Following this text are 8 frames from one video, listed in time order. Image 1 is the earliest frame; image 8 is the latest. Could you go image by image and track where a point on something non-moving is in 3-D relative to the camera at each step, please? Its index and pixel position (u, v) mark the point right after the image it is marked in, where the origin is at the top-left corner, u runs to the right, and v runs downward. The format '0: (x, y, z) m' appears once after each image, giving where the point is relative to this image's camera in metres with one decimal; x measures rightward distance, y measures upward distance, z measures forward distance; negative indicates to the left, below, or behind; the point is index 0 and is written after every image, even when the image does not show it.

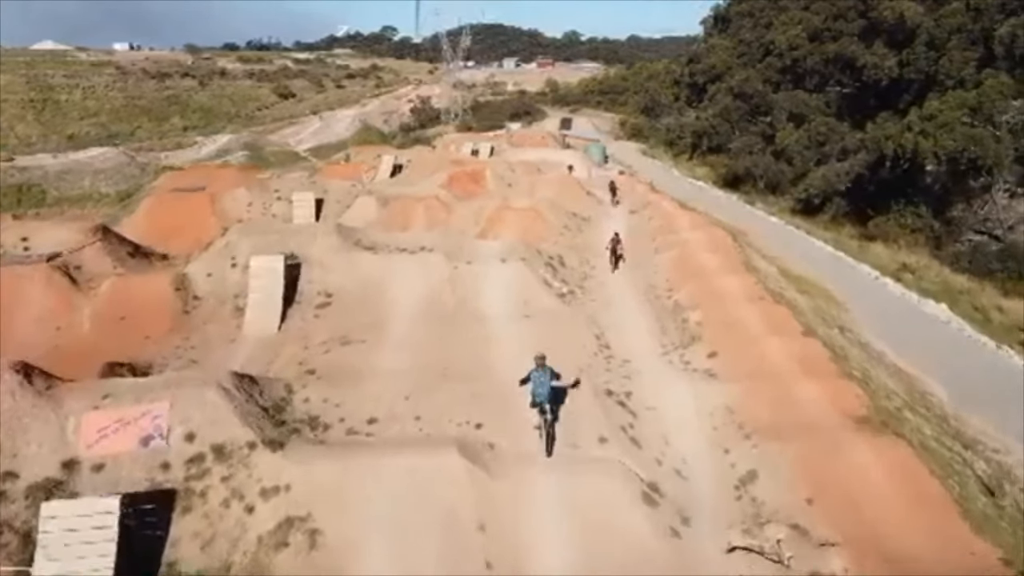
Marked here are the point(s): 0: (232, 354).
0: (-6.4, -1.5, +18.4) m
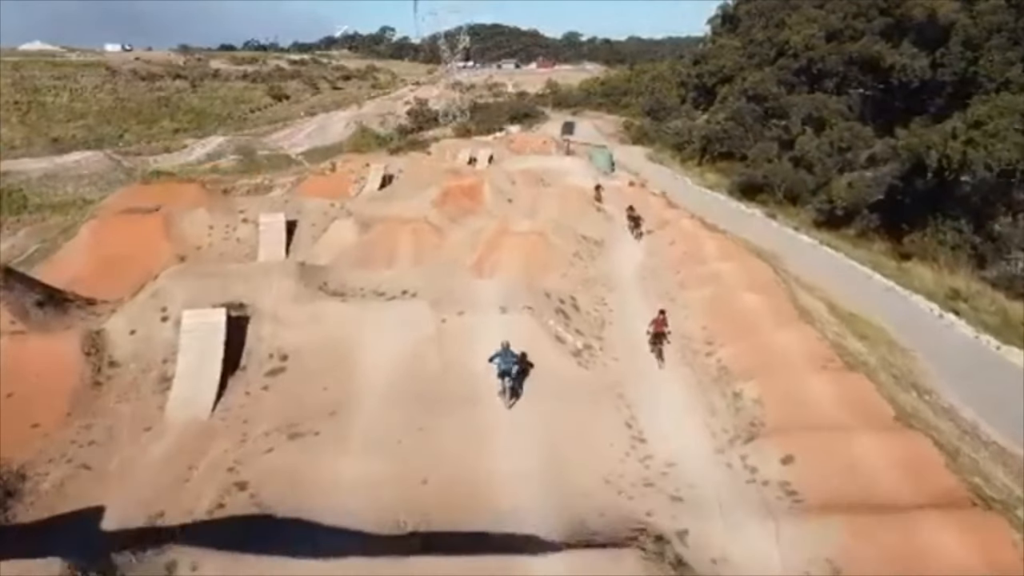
0: (-6.3, -2.8, +13.9) m
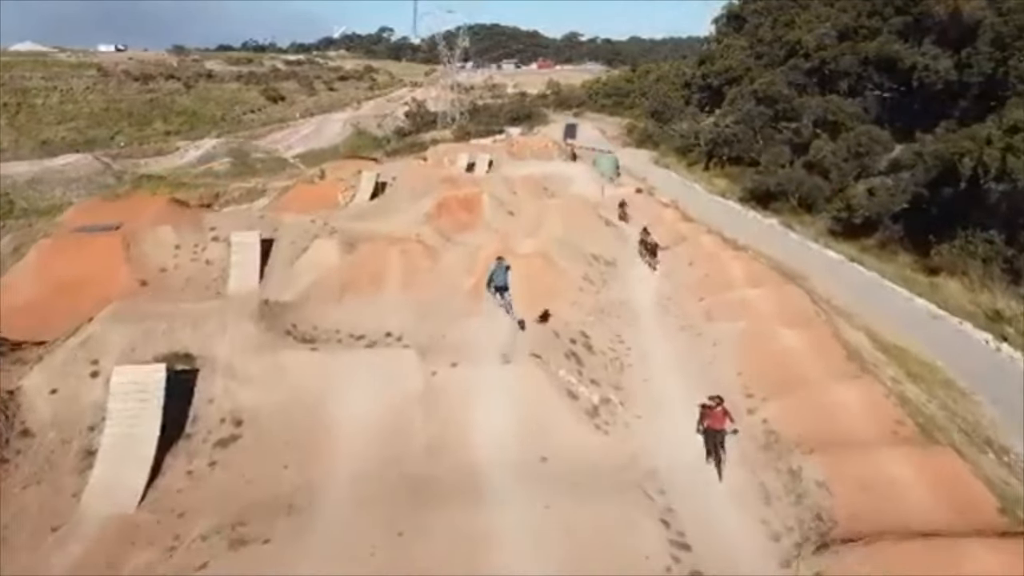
0: (-6.3, -3.6, +10.9) m
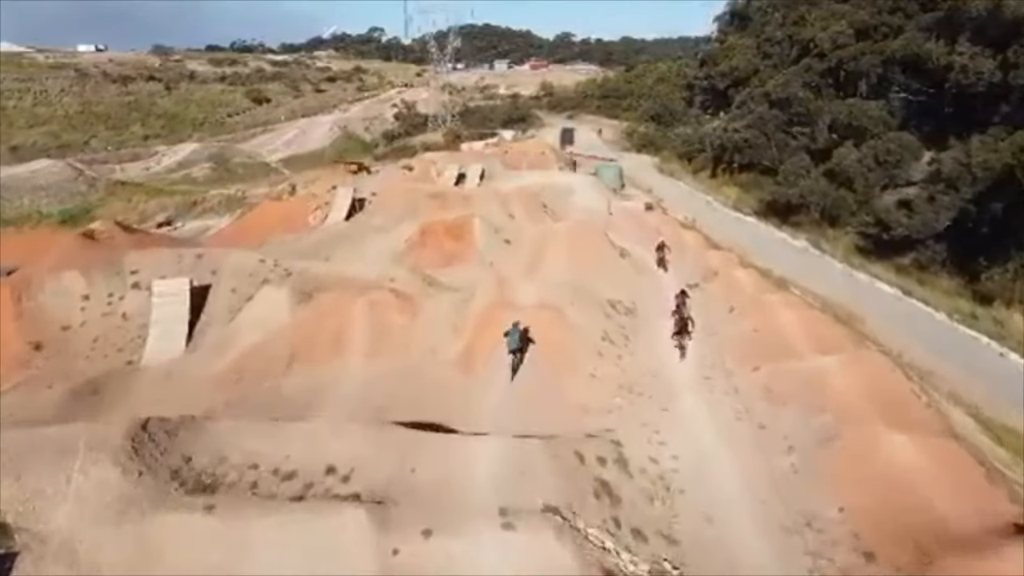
0: (-6.1, -5.1, +5.5) m
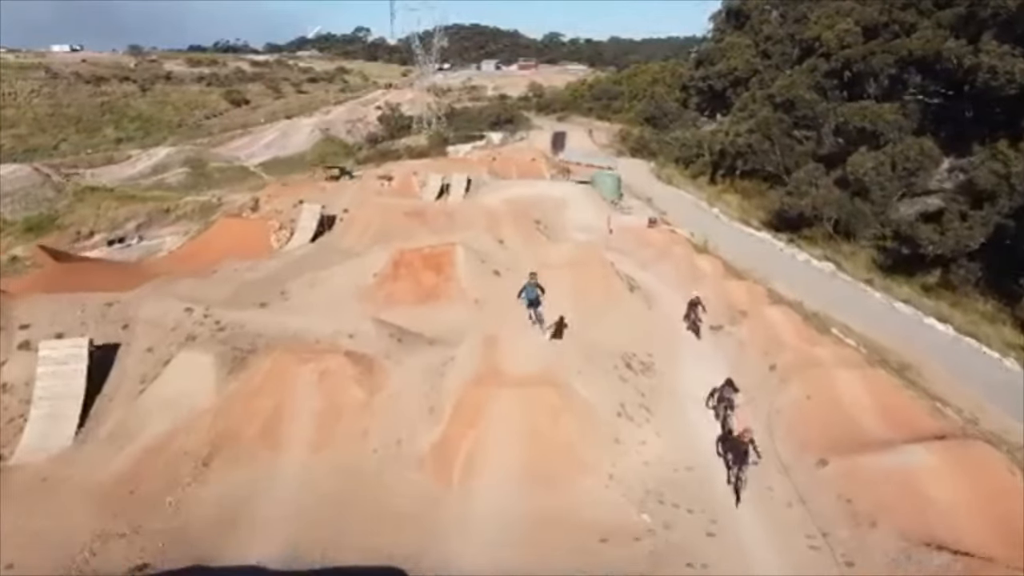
0: (-6.1, -6.3, +1.1) m
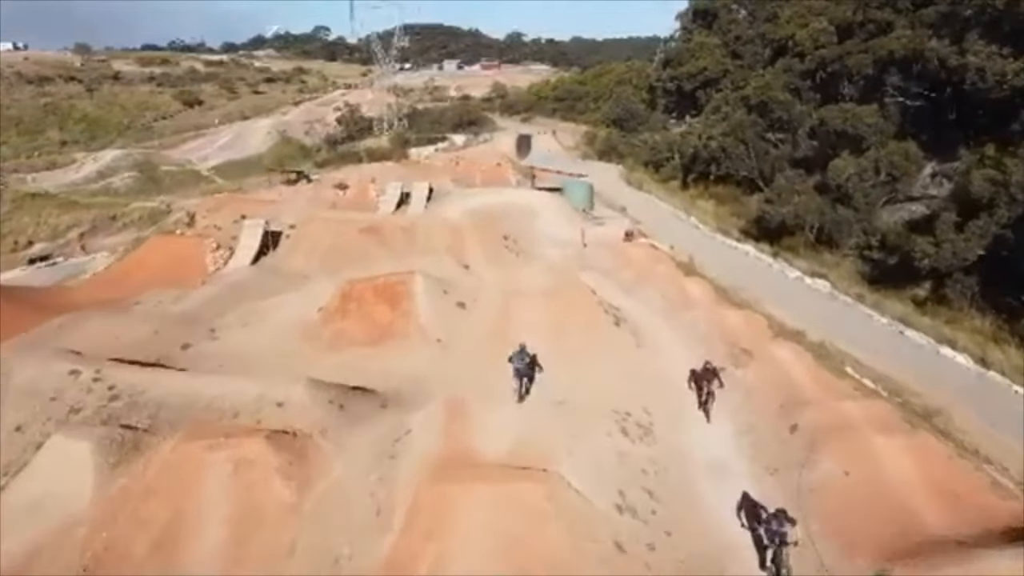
0: (-5.9, -7.3, -2.4) m
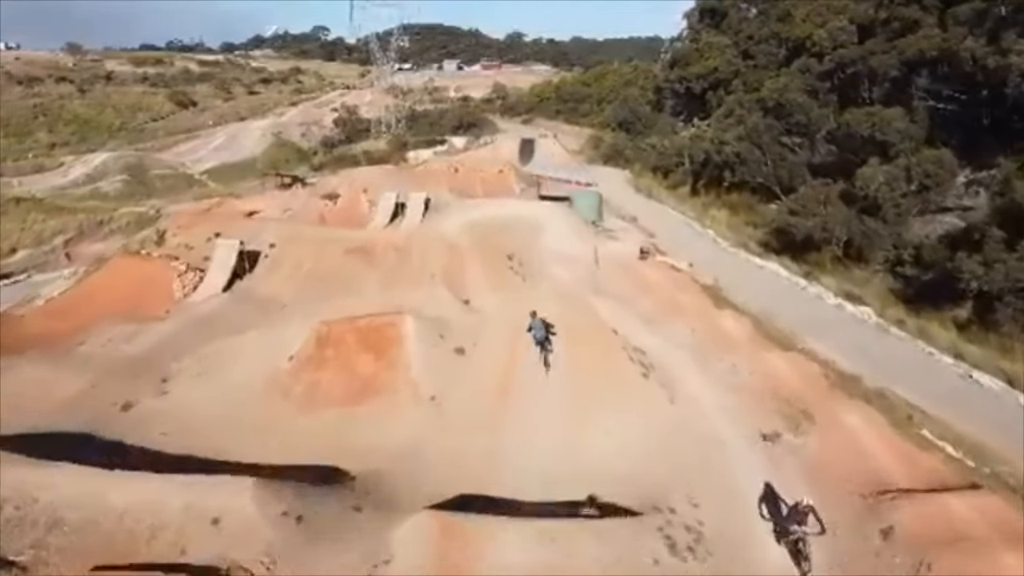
0: (-5.7, -8.3, -5.9) m
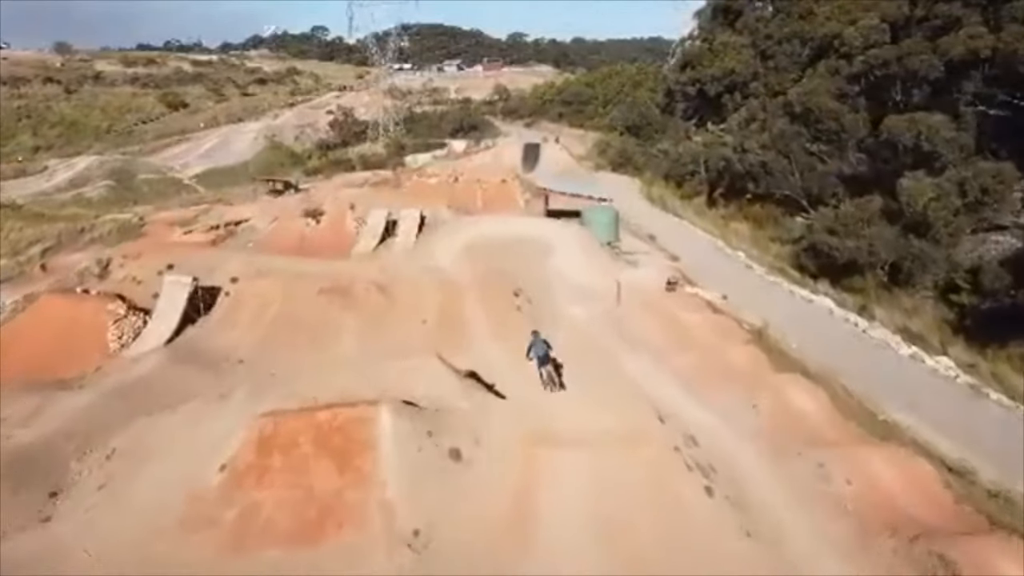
0: (-5.5, -9.6, -10.6) m
